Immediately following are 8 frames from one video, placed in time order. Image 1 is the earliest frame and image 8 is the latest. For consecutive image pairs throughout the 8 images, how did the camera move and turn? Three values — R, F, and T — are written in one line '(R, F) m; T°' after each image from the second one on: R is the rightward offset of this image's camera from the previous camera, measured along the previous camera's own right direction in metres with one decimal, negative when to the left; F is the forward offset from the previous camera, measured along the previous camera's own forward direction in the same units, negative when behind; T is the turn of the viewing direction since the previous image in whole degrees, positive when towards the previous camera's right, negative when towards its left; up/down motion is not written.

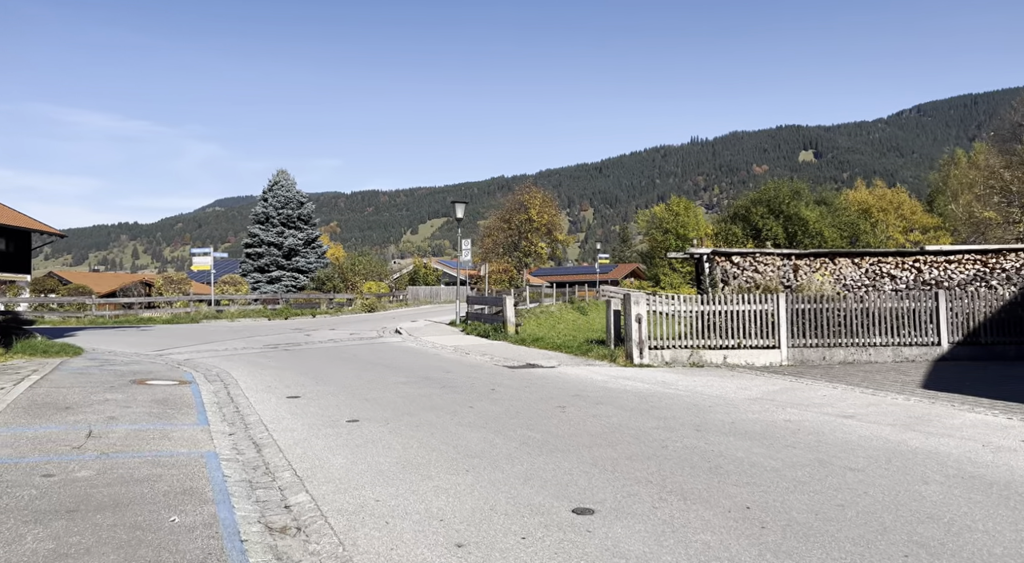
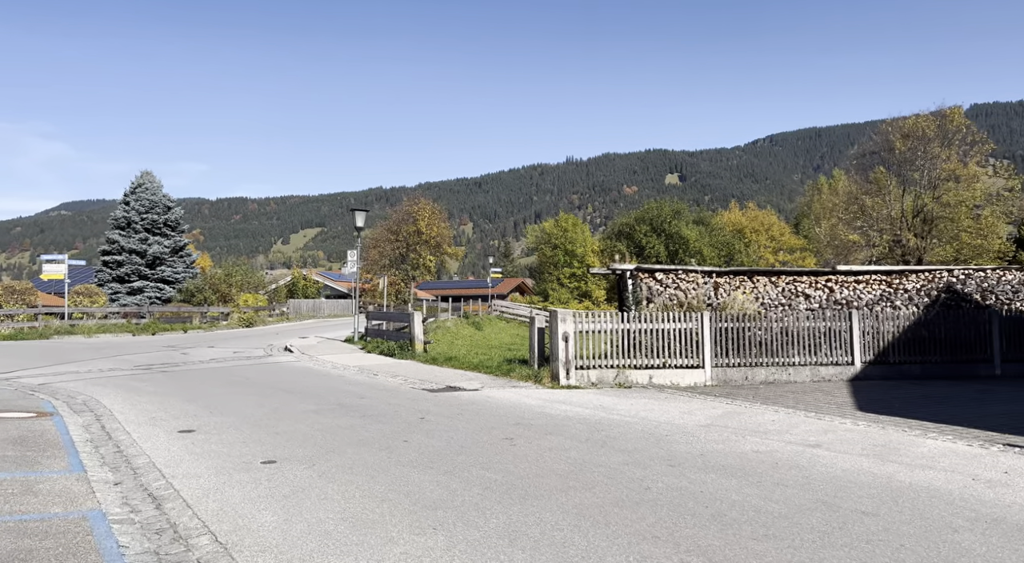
(-0.9, +1.3) m; +9°
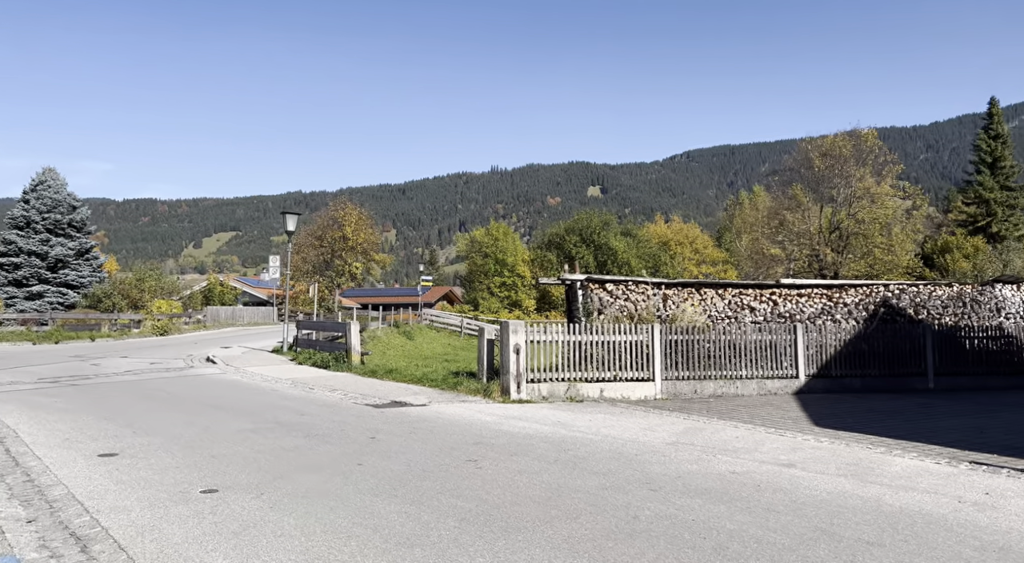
(-0.5, +0.7) m; +6°
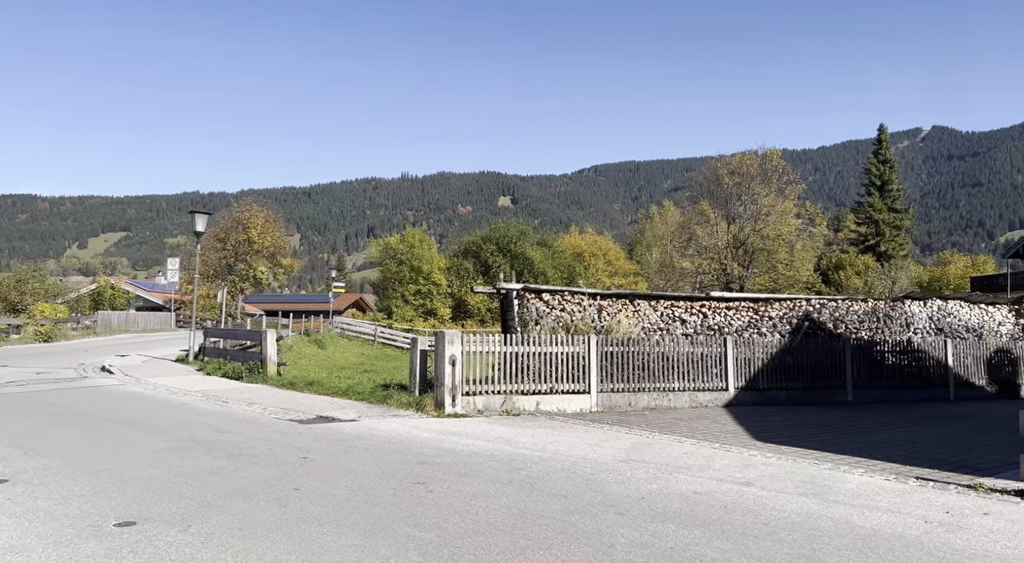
(-0.5, +0.6) m; +7°
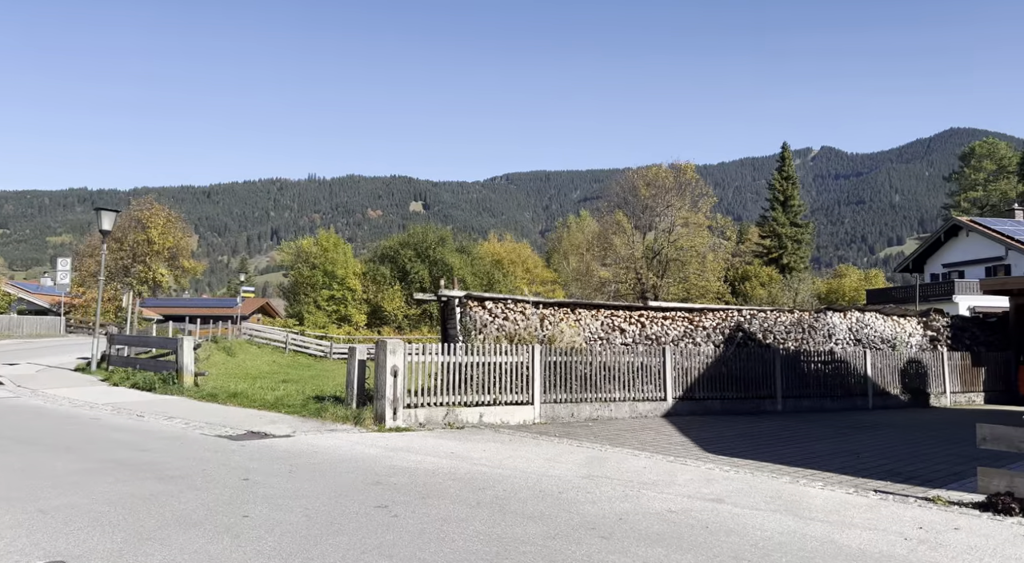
(-0.6, +0.5) m; +7°
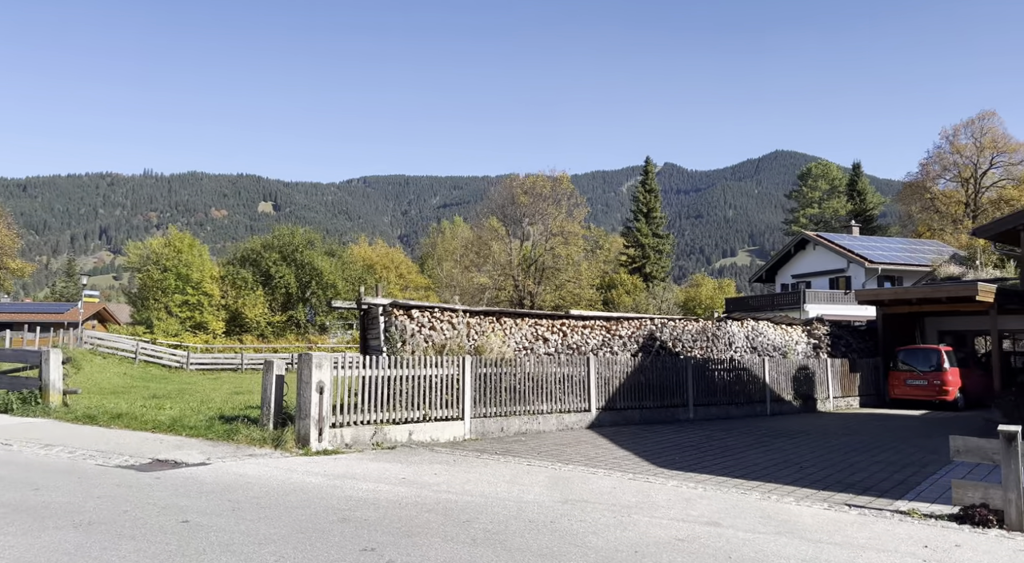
(-1.3, +1.0) m; +10°
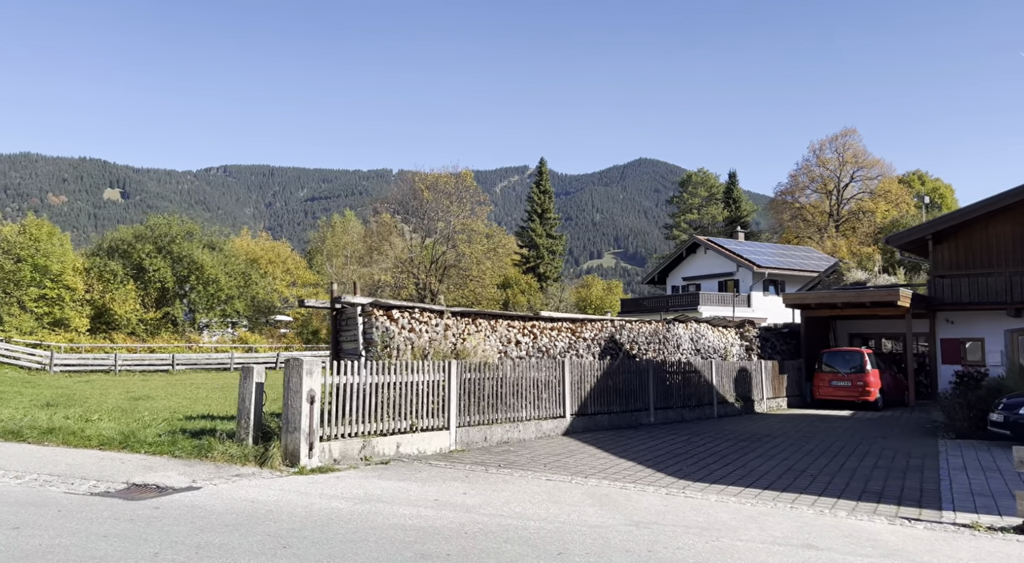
(-1.9, +1.1) m; +9°
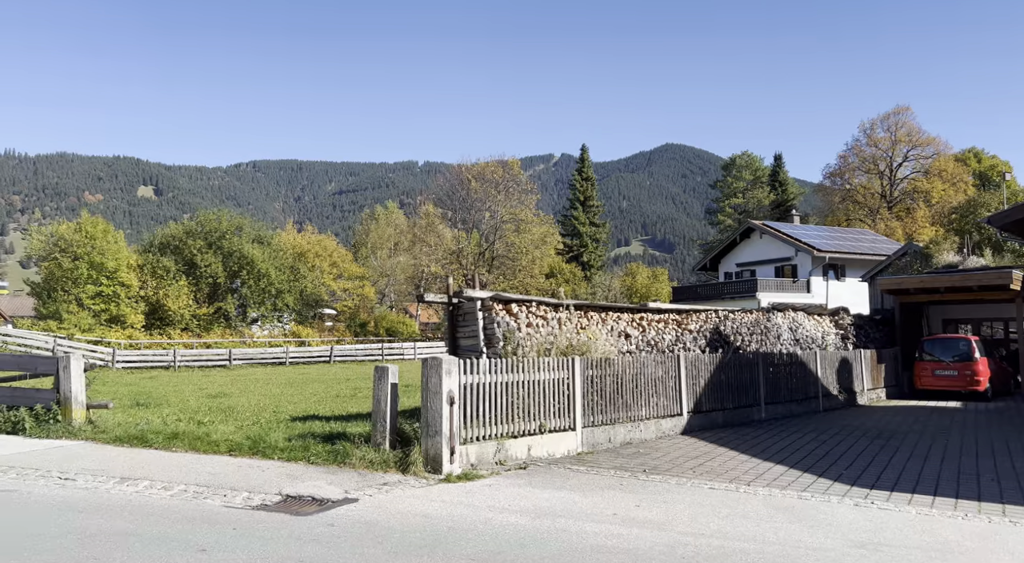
(-1.5, +0.8) m; -3°
